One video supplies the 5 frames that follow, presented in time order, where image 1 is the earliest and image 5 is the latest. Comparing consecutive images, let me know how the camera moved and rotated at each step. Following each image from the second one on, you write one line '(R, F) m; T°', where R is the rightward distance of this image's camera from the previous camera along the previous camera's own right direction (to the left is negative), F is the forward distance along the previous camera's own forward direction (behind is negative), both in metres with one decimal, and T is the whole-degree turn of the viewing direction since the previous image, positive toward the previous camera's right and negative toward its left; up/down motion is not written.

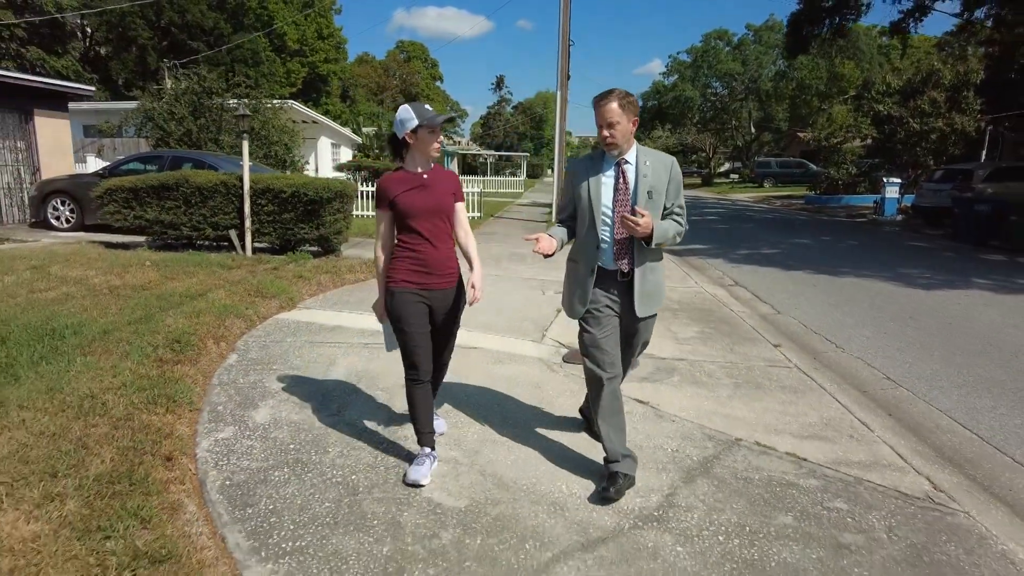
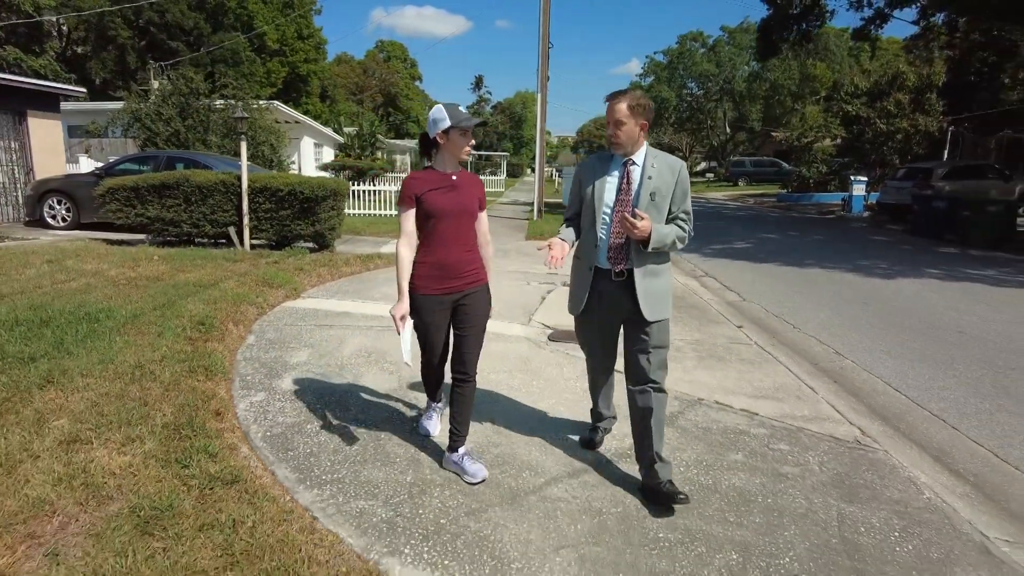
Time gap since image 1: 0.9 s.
(-0.1, -0.6) m; +2°
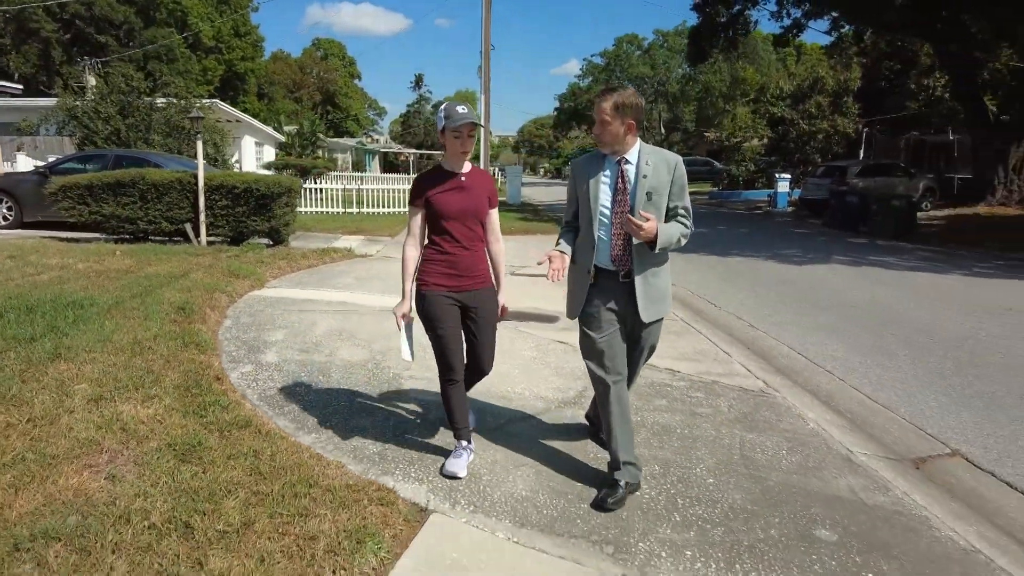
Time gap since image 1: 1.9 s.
(-0.1, -0.6) m; +5°
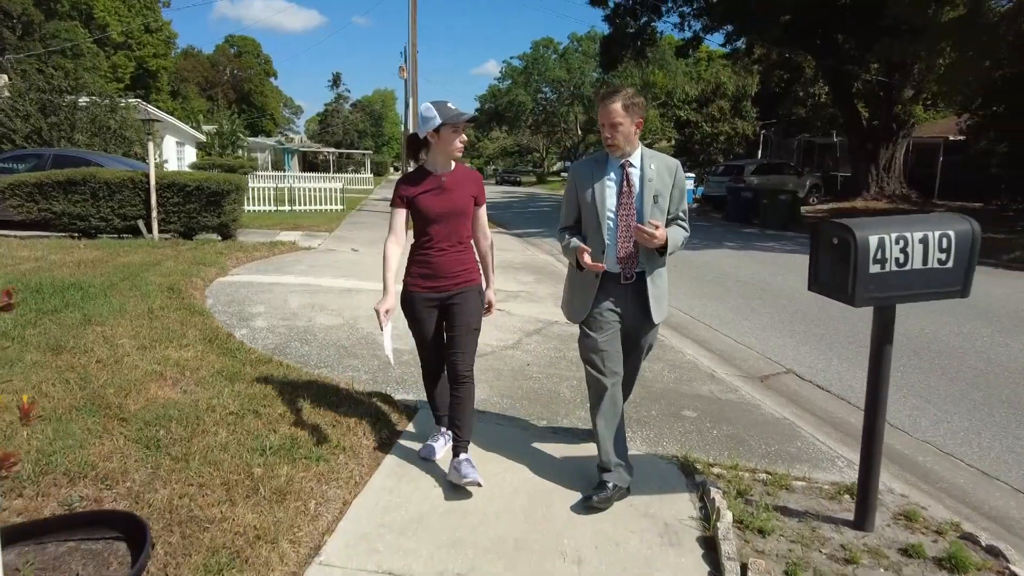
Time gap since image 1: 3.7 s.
(-0.2, -1.2) m; +7°
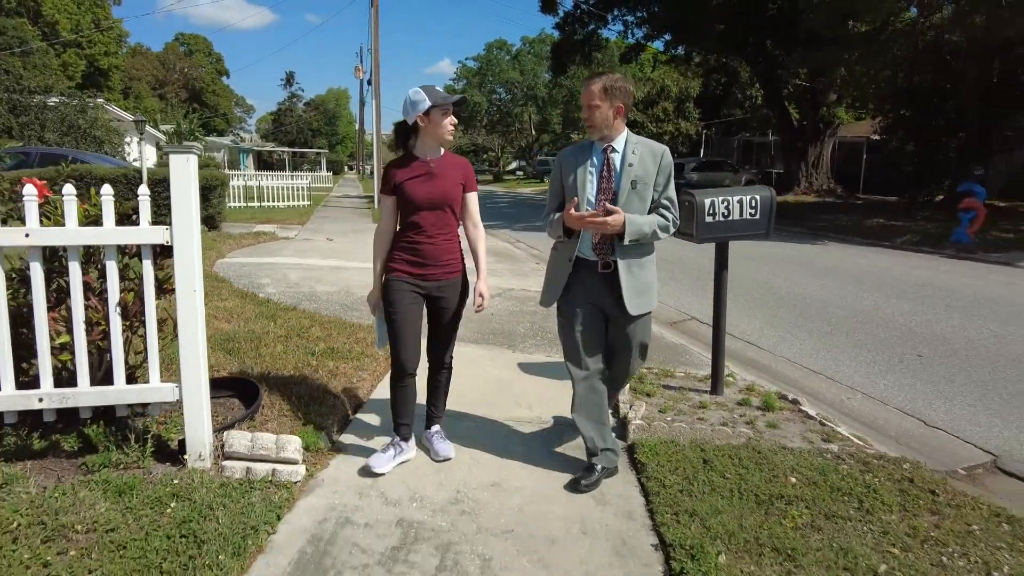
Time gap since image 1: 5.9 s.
(-0.1, -1.4) m; +4°
